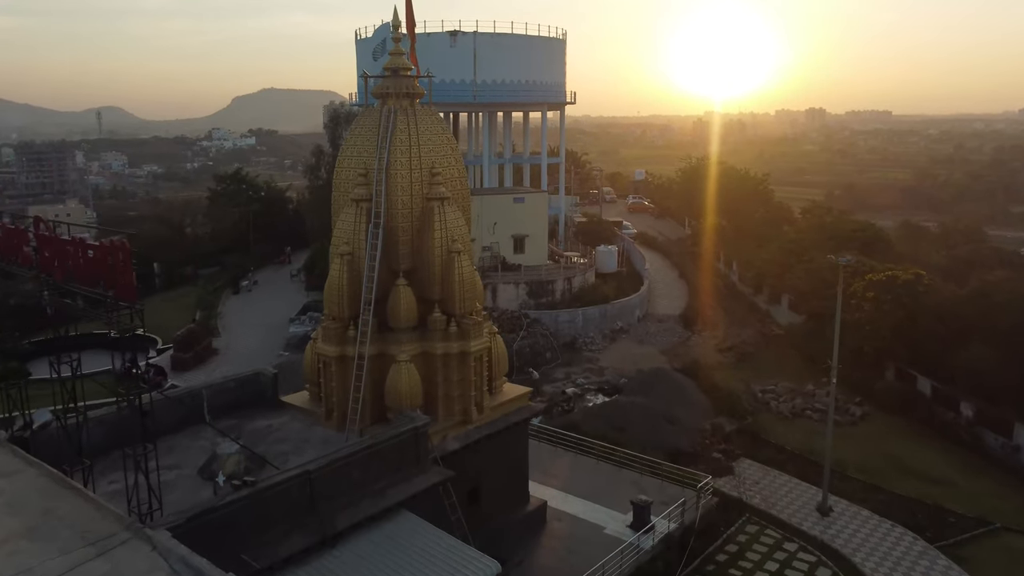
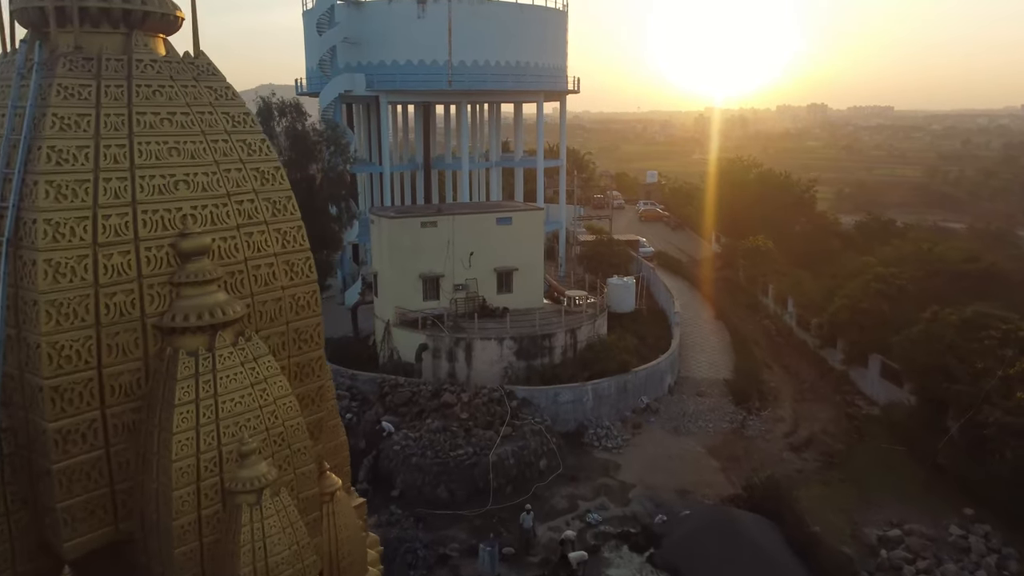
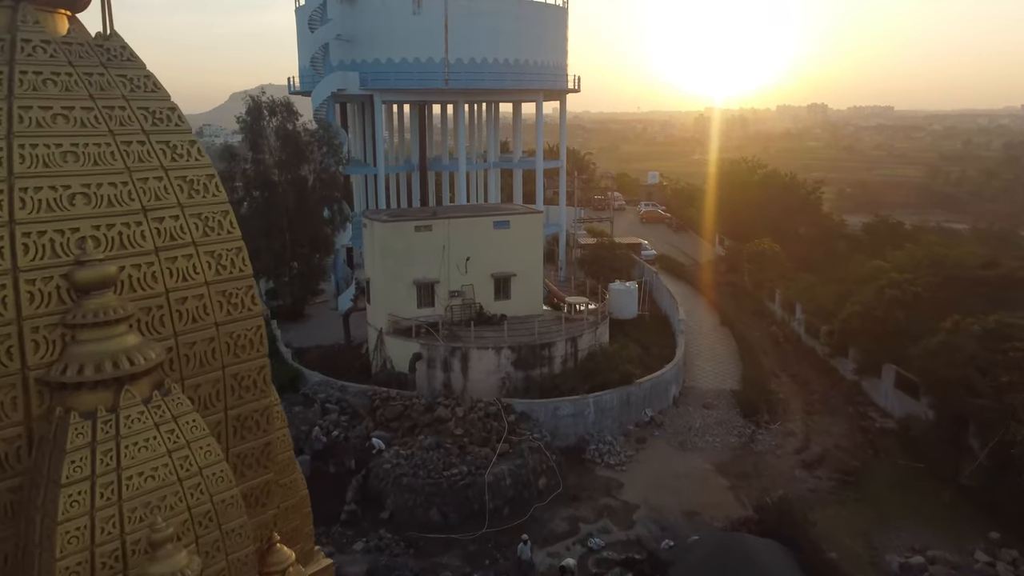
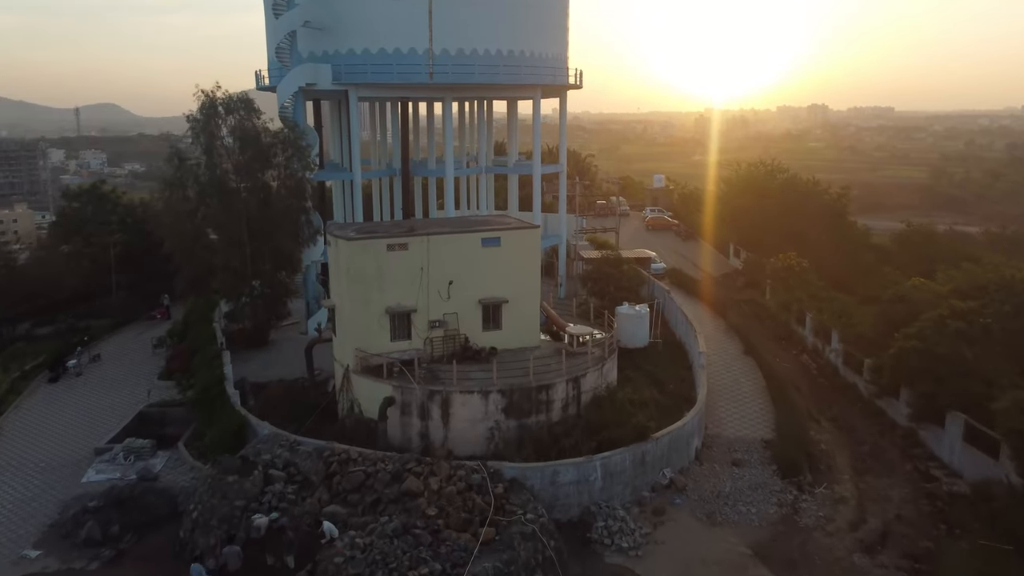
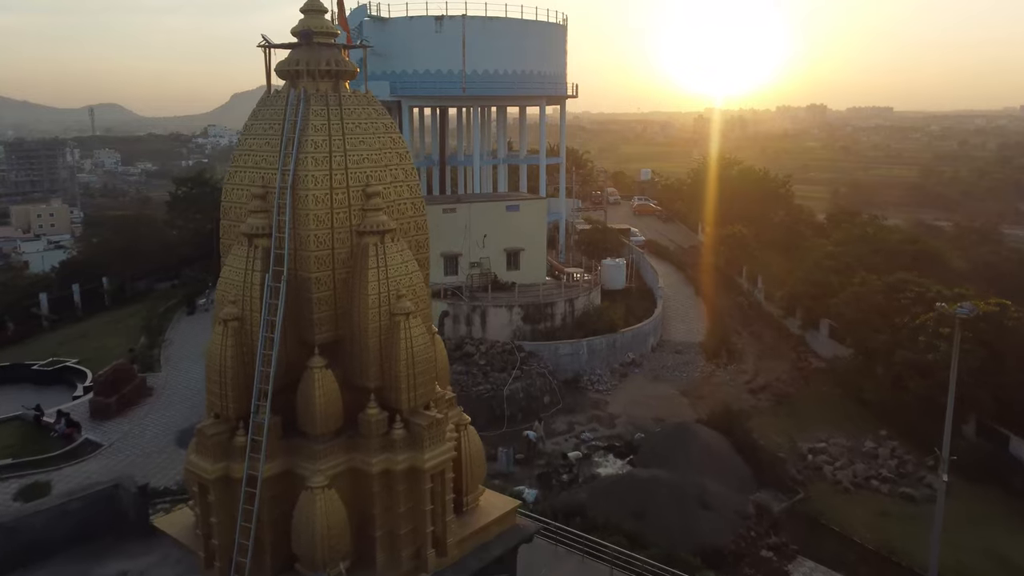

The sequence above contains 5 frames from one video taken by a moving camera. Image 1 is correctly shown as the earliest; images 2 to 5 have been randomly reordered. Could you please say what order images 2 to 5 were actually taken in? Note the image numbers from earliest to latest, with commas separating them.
5, 2, 3, 4
